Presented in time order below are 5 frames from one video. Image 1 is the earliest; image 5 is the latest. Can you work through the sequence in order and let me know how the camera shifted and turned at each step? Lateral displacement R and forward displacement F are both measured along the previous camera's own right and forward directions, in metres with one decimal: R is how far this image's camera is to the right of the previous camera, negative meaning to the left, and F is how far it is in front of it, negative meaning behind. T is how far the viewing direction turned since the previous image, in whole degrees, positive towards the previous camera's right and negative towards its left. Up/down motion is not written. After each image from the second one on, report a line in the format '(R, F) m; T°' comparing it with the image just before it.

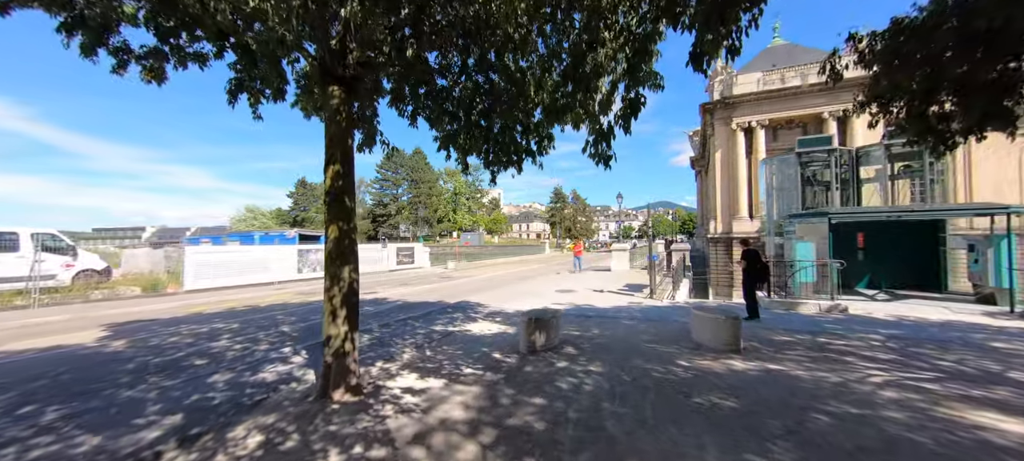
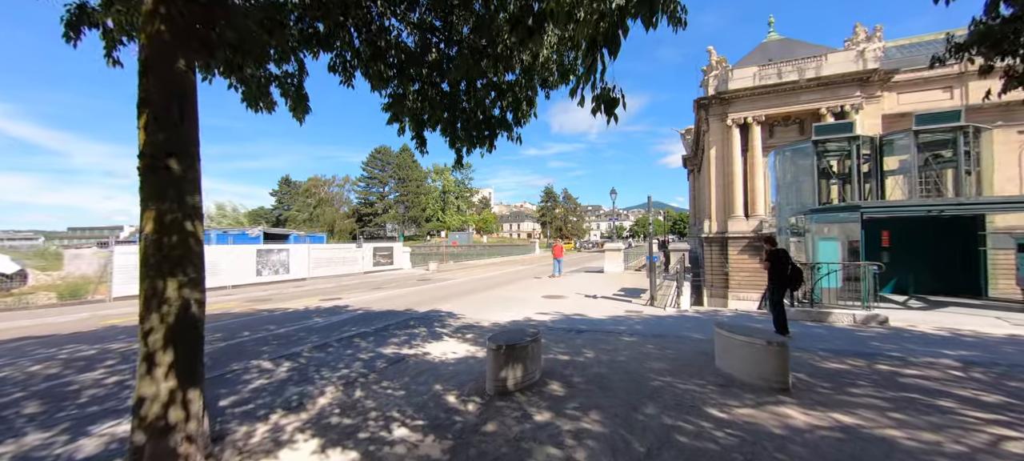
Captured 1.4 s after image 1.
(+0.3, +1.6) m; +1°
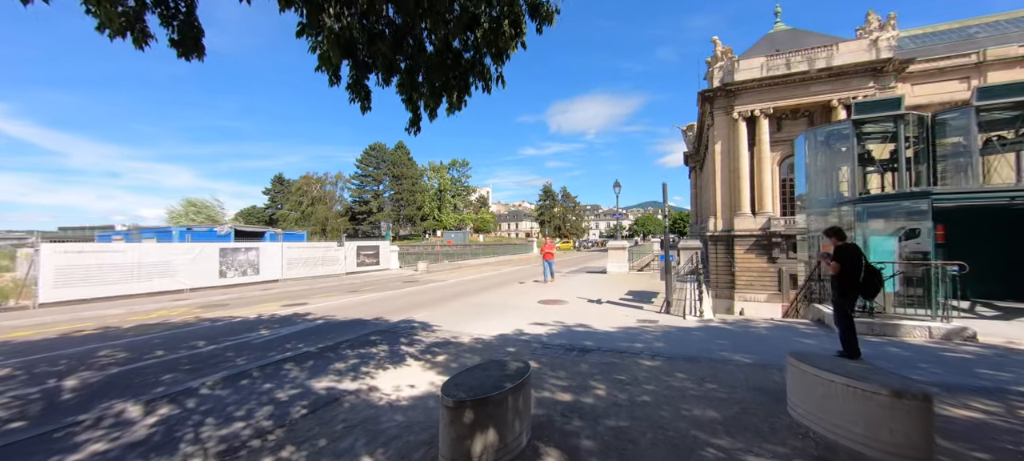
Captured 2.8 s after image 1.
(+0.2, +1.6) m; 0°
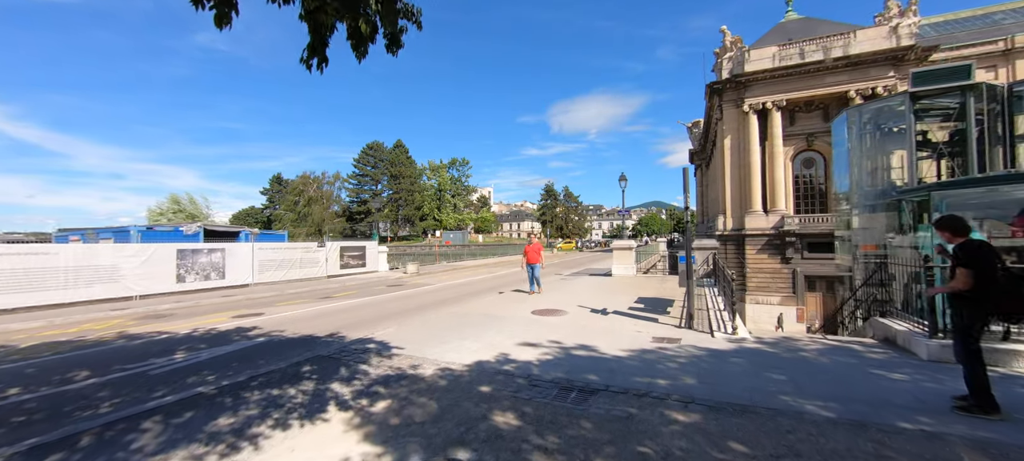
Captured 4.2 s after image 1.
(+0.3, +1.6) m; 0°
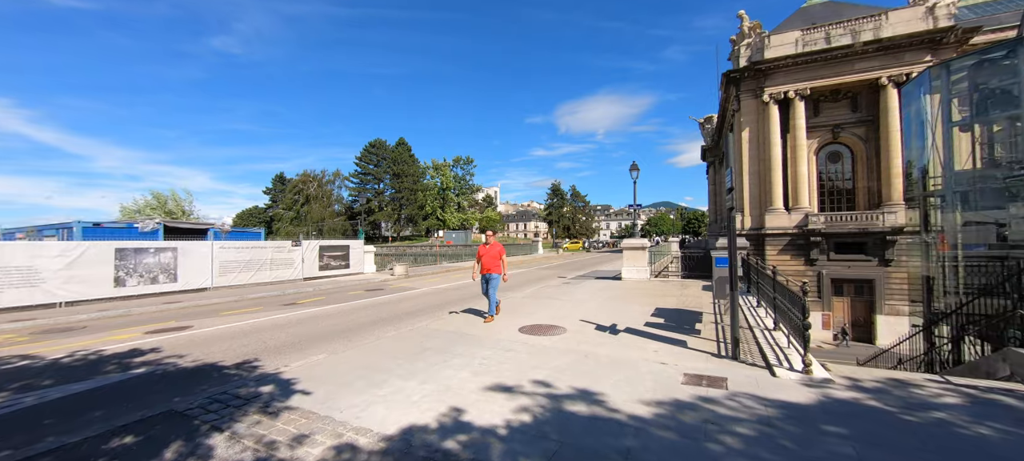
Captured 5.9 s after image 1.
(+0.4, +1.9) m; -1°
